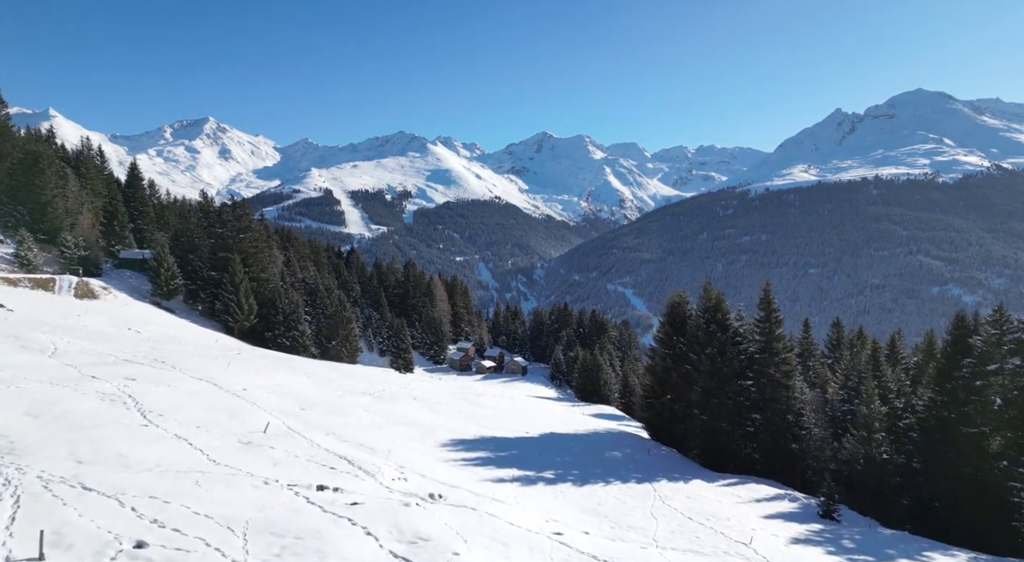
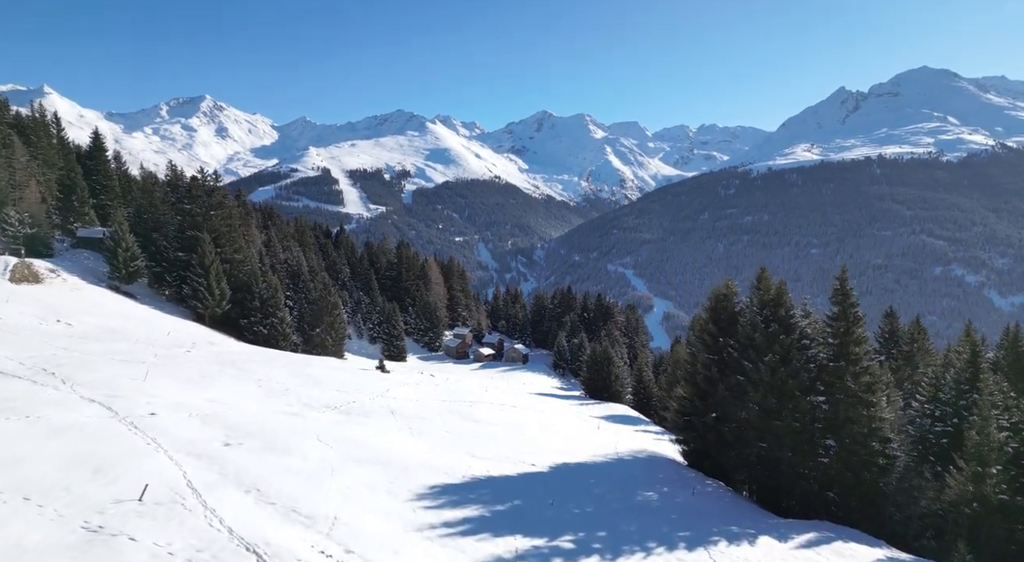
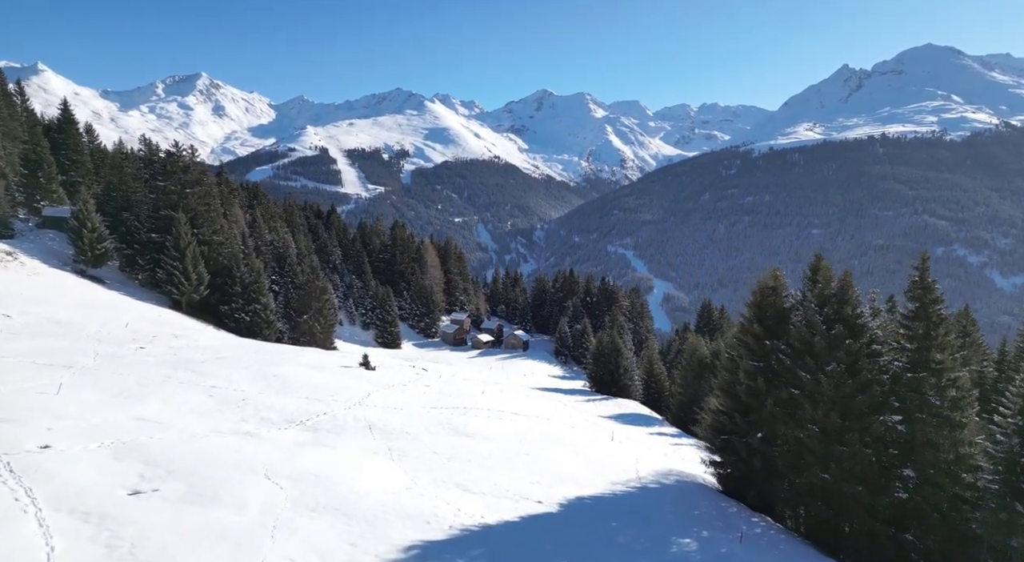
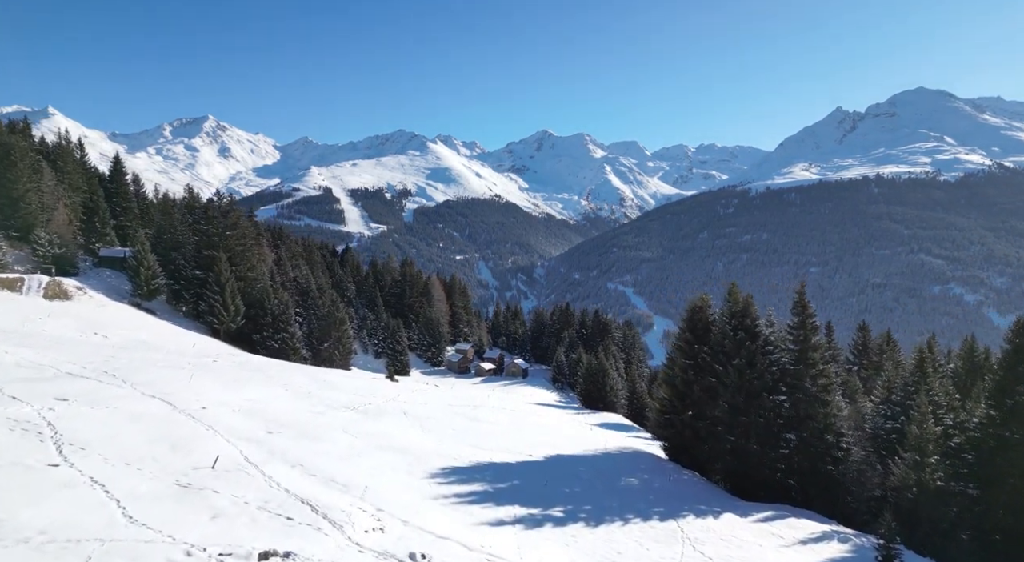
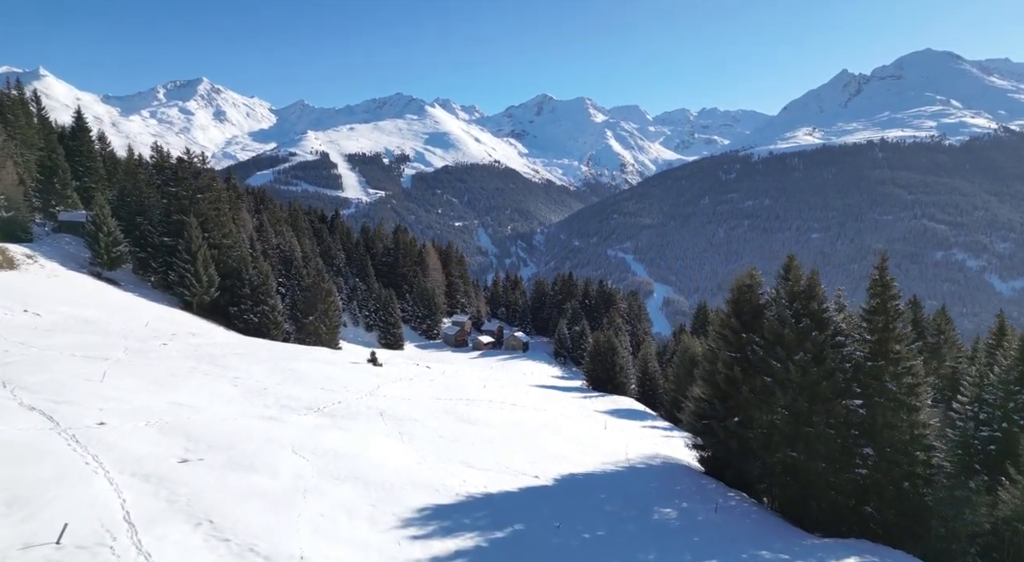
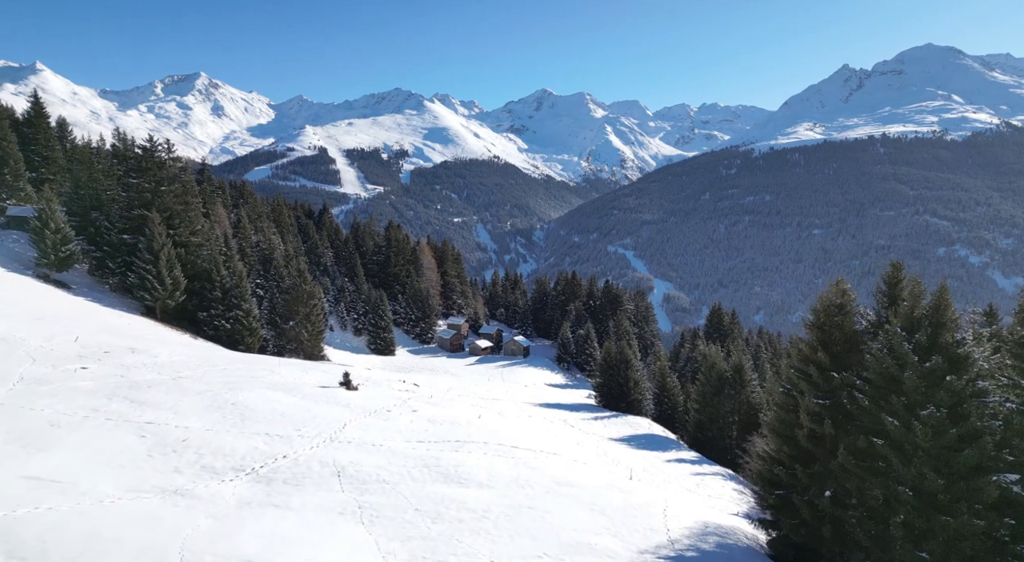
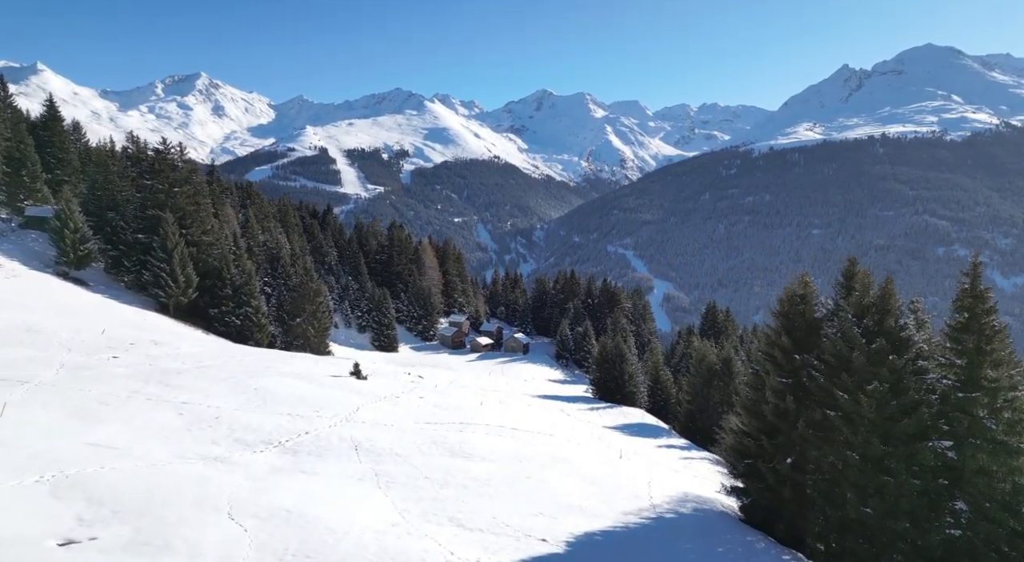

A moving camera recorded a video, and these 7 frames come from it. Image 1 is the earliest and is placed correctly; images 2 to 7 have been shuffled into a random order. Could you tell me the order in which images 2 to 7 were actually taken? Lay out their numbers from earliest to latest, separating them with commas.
4, 2, 5, 3, 7, 6
